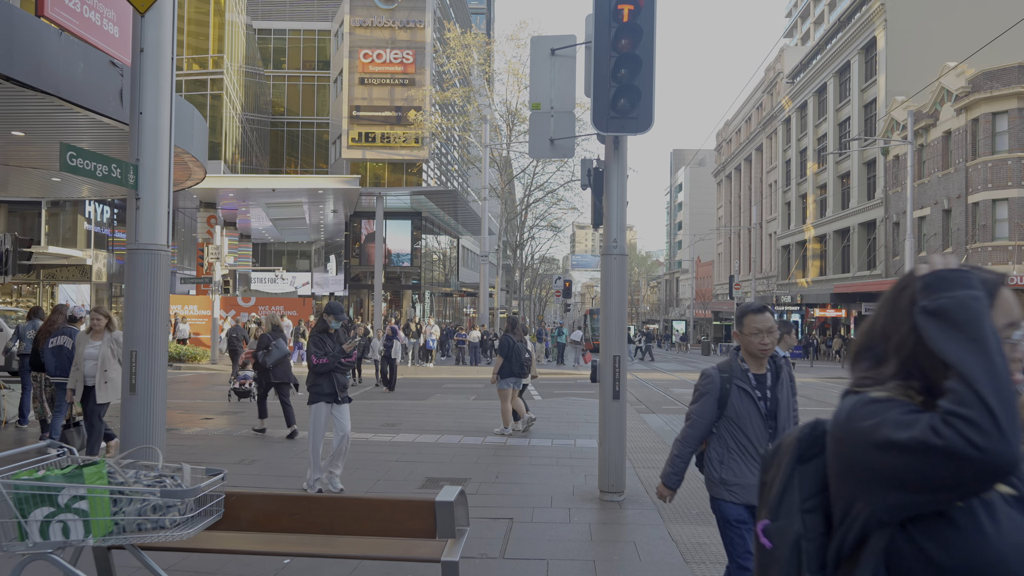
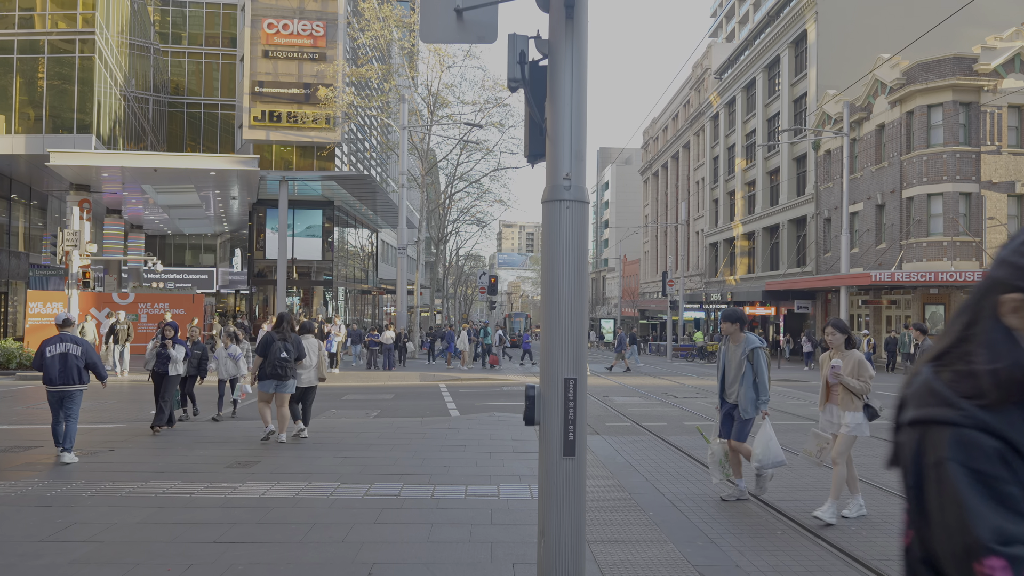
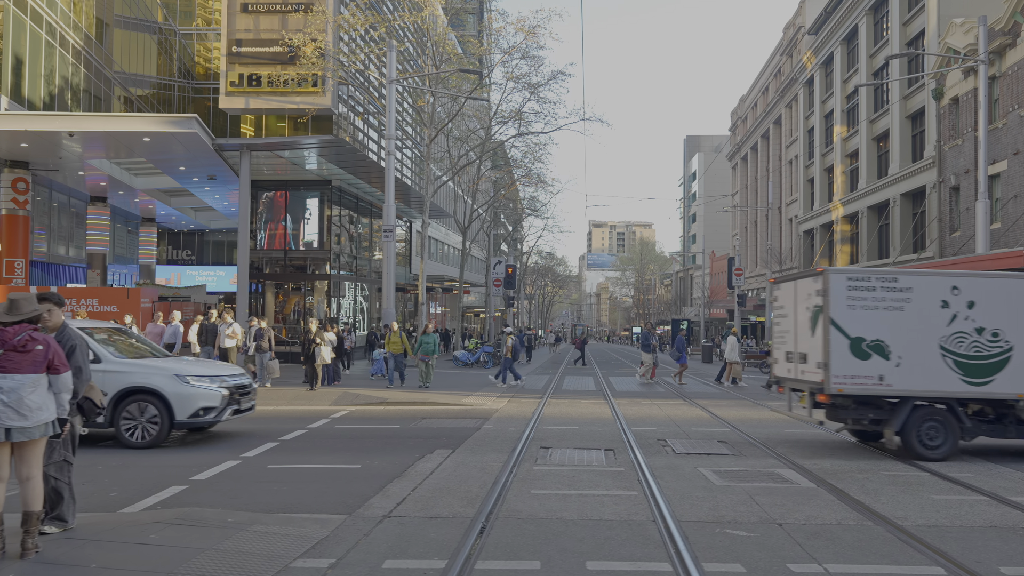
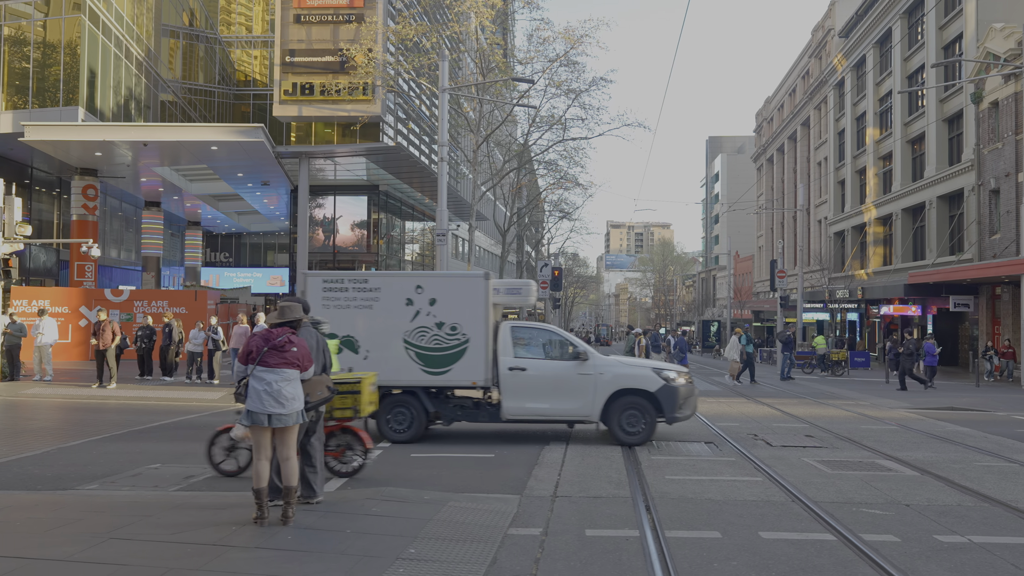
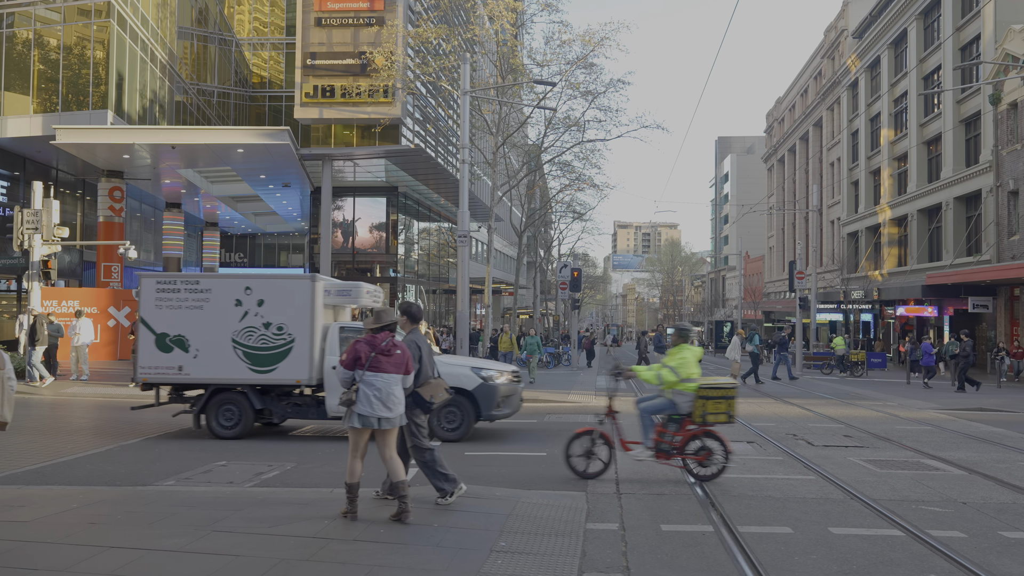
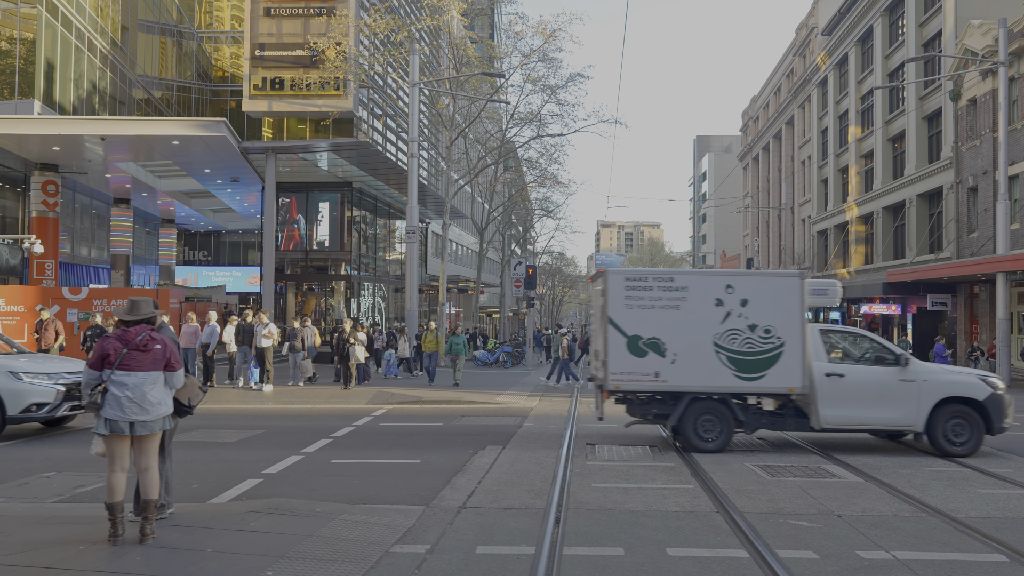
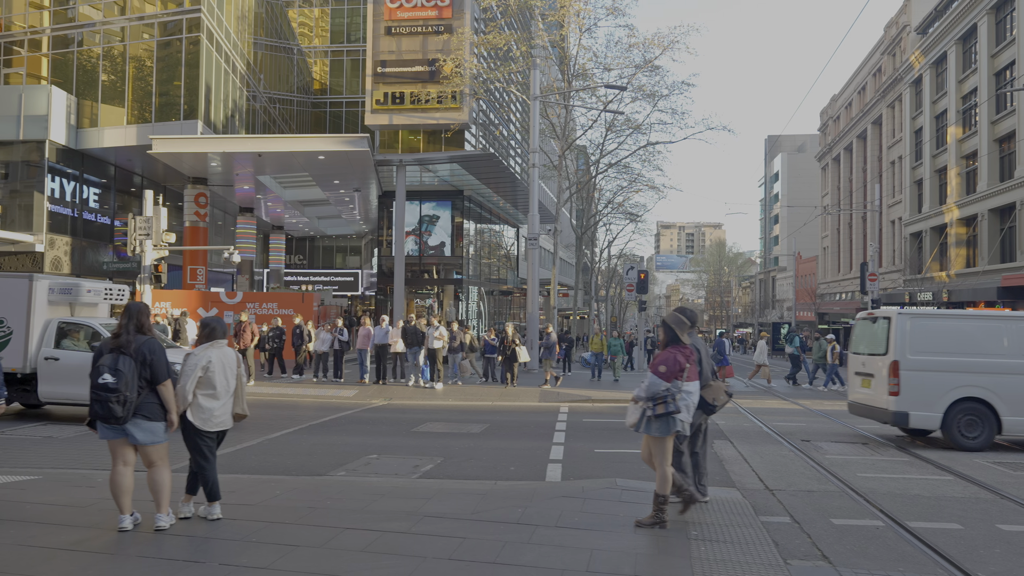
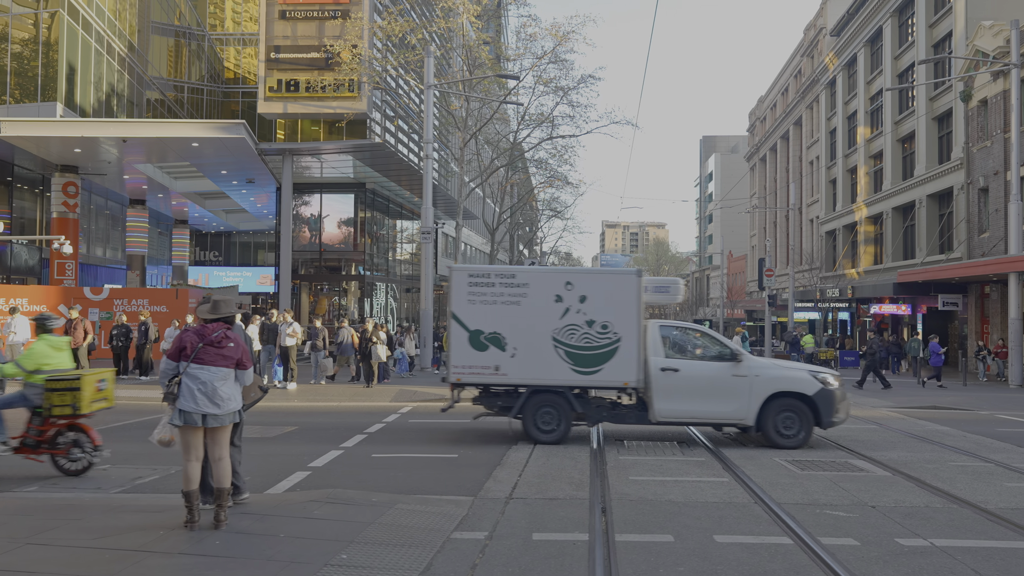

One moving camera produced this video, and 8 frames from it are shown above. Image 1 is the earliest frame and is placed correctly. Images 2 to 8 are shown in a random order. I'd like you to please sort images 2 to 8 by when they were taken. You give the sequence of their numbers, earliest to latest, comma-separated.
2, 7, 5, 4, 8, 6, 3
